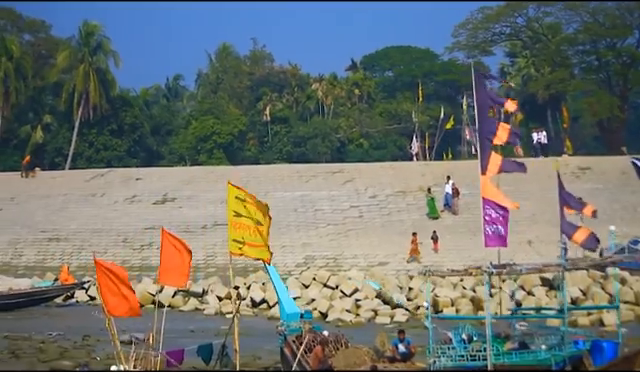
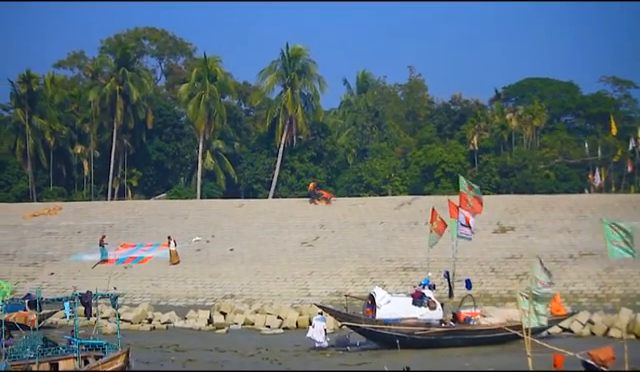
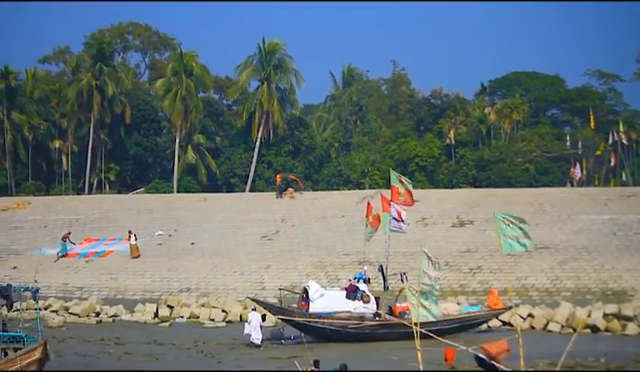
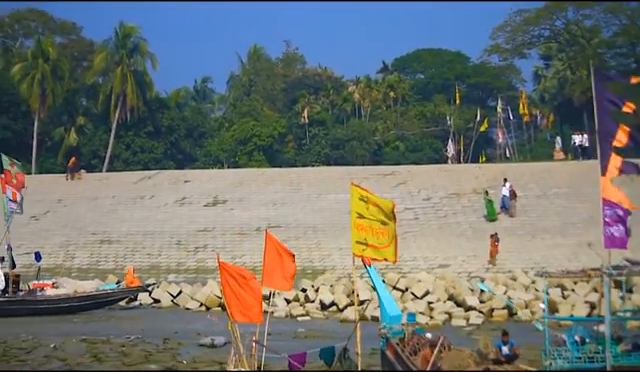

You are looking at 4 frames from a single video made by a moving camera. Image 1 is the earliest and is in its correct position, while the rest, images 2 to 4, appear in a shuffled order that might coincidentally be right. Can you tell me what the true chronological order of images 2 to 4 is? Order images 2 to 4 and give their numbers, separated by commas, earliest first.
4, 3, 2
